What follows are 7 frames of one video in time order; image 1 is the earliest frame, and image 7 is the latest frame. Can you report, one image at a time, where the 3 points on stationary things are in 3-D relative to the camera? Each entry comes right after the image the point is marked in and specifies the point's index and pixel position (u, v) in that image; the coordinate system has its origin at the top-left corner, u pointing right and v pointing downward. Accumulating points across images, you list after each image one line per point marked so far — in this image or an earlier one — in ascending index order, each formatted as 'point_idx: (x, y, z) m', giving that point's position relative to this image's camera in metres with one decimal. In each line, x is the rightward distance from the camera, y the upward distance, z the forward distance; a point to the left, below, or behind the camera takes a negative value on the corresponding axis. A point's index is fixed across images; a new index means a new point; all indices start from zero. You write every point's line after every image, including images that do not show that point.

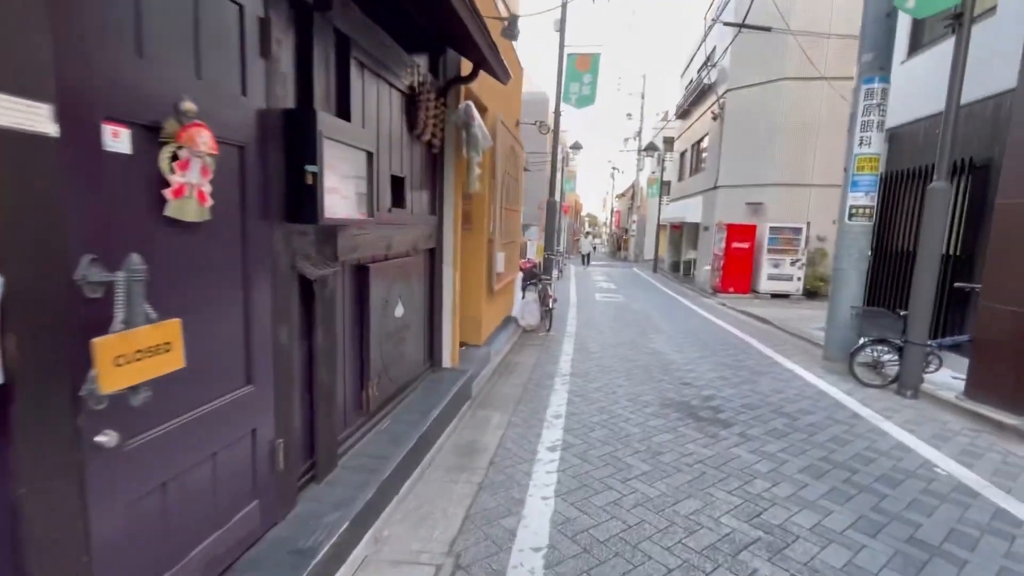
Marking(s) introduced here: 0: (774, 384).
0: (+3.5, -1.3, +6.4) m
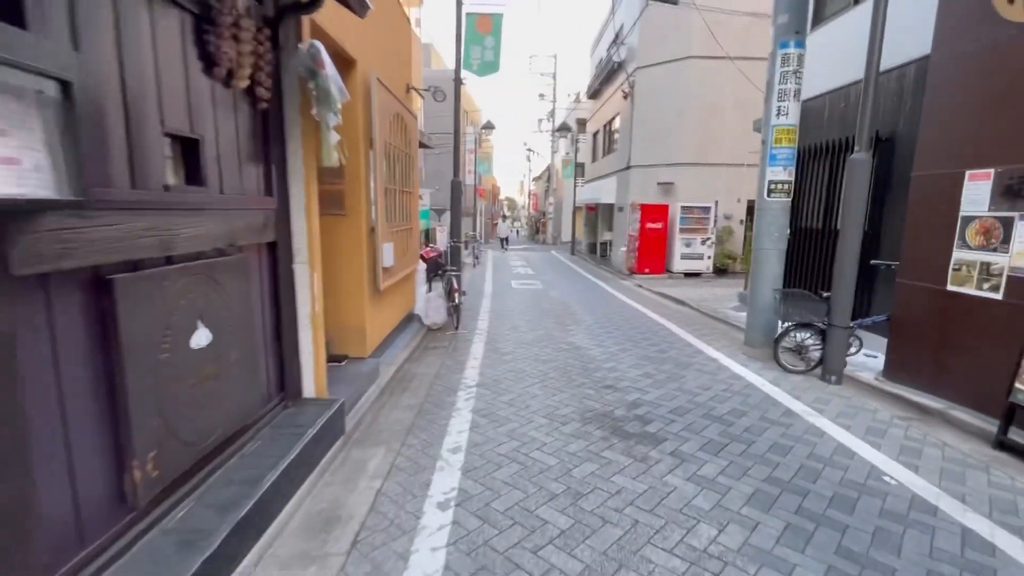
0: (+2.3, -1.1, +5.9) m
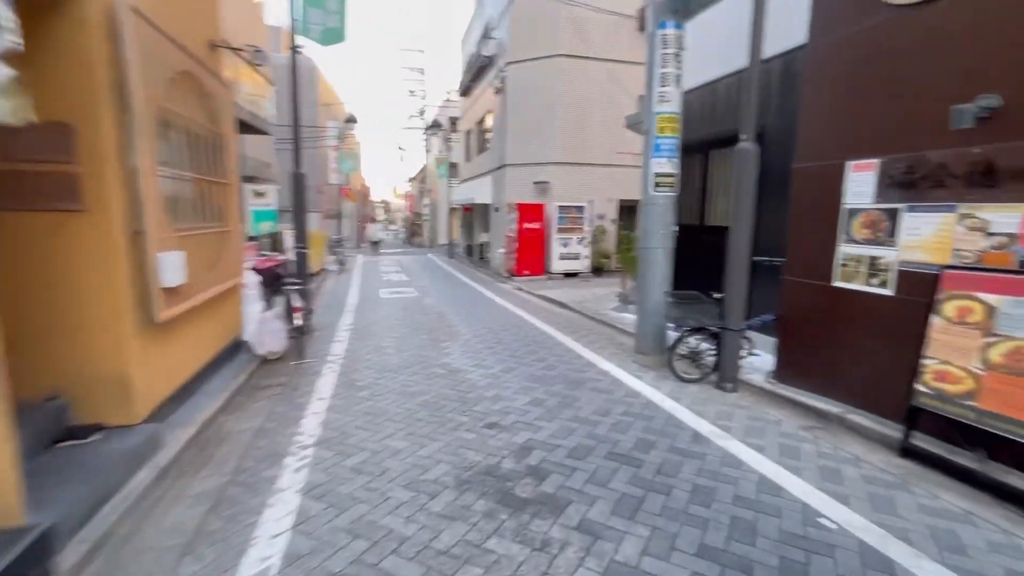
0: (+0.9, -1.2, +5.0) m
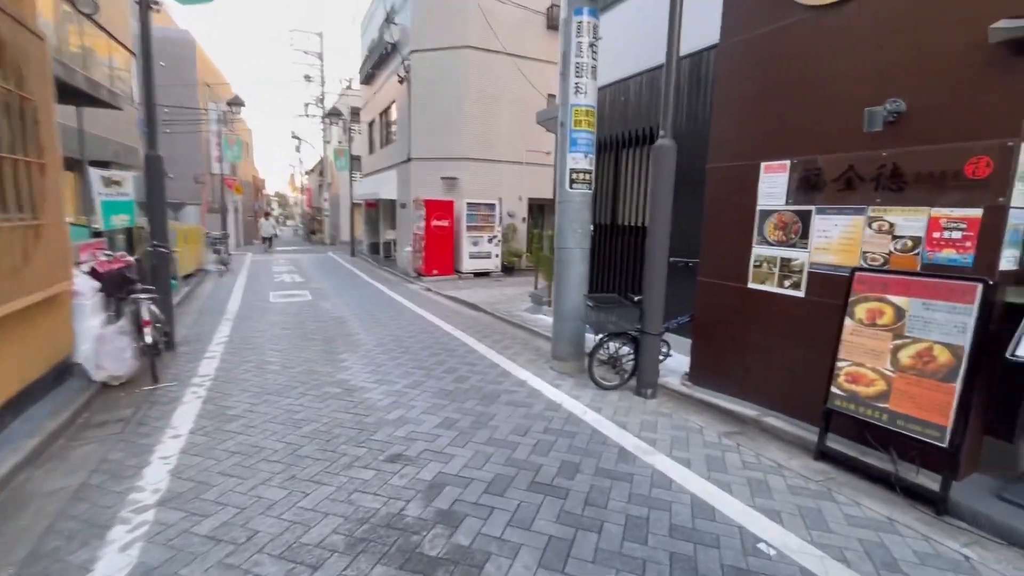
0: (0.0, -1.2, +4.5) m
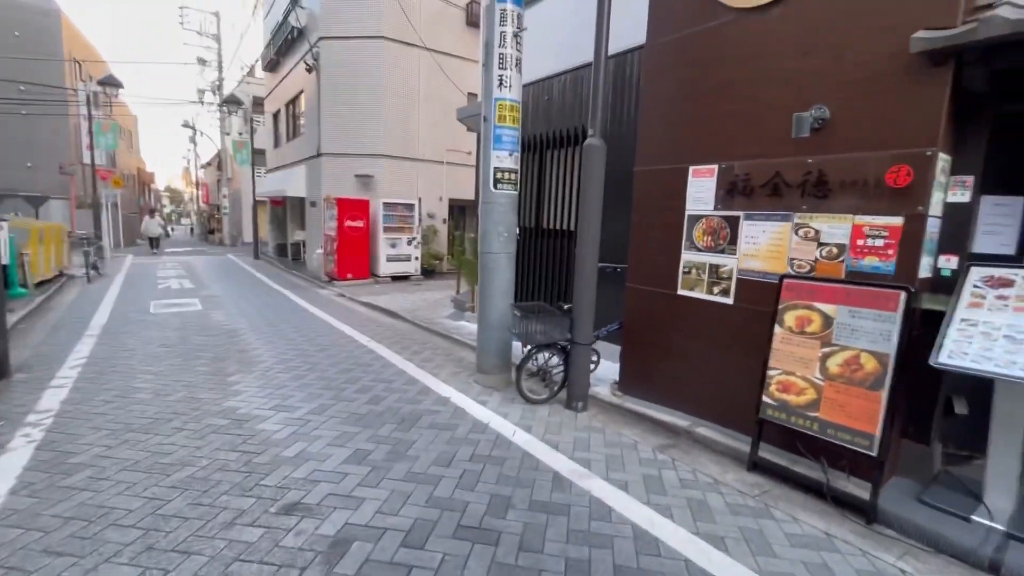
0: (-0.6, -1.3, +4.0) m
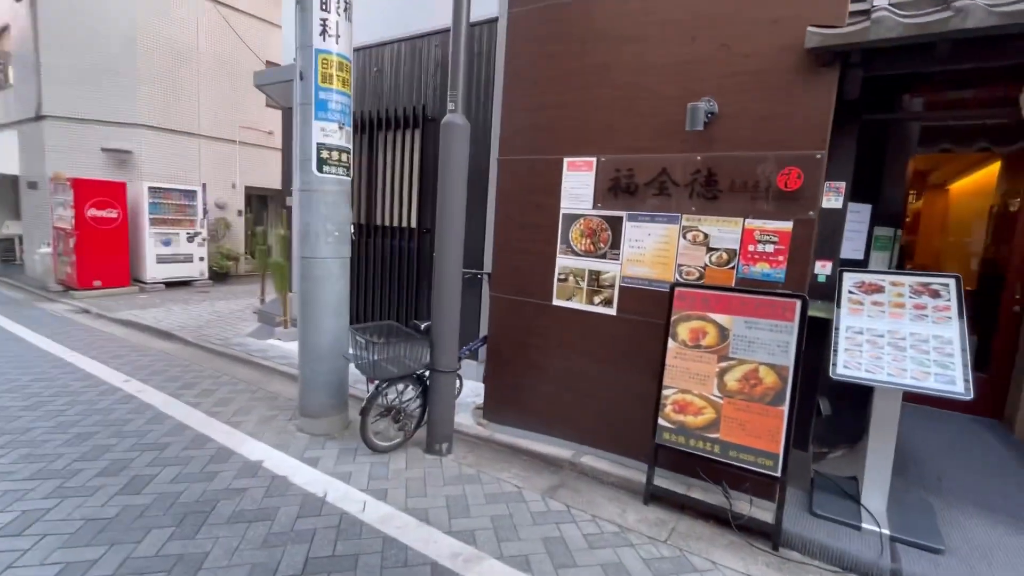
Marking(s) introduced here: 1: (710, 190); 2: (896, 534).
0: (-1.5, -1.5, +2.7) m
1: (+1.4, +0.7, +3.4) m
2: (+2.4, -1.5, +2.9) m
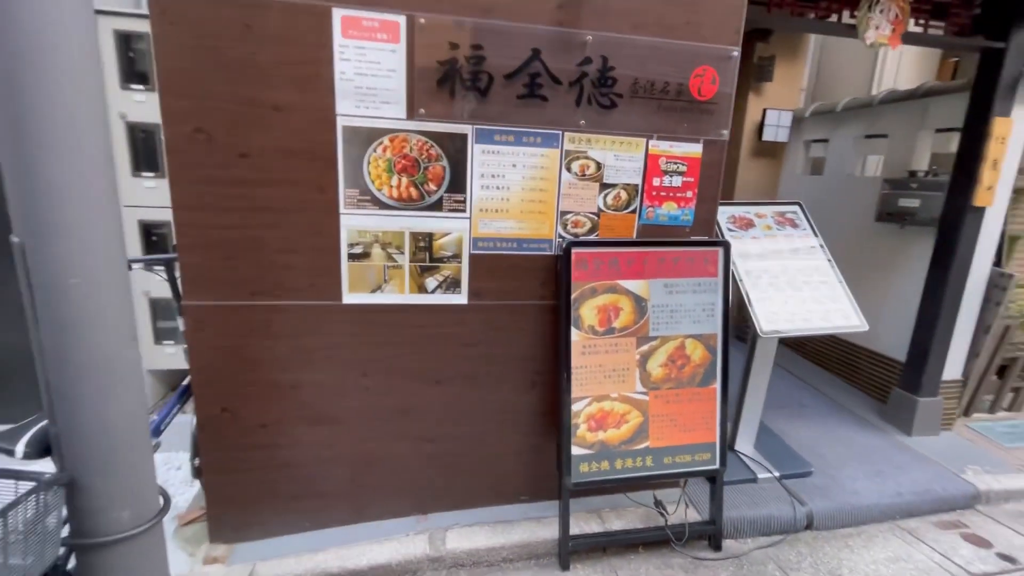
0: (-1.0, -1.8, +0.2) m
1: (+0.4, +0.9, +2.2) m
2: (+1.6, -1.1, +2.9) m
